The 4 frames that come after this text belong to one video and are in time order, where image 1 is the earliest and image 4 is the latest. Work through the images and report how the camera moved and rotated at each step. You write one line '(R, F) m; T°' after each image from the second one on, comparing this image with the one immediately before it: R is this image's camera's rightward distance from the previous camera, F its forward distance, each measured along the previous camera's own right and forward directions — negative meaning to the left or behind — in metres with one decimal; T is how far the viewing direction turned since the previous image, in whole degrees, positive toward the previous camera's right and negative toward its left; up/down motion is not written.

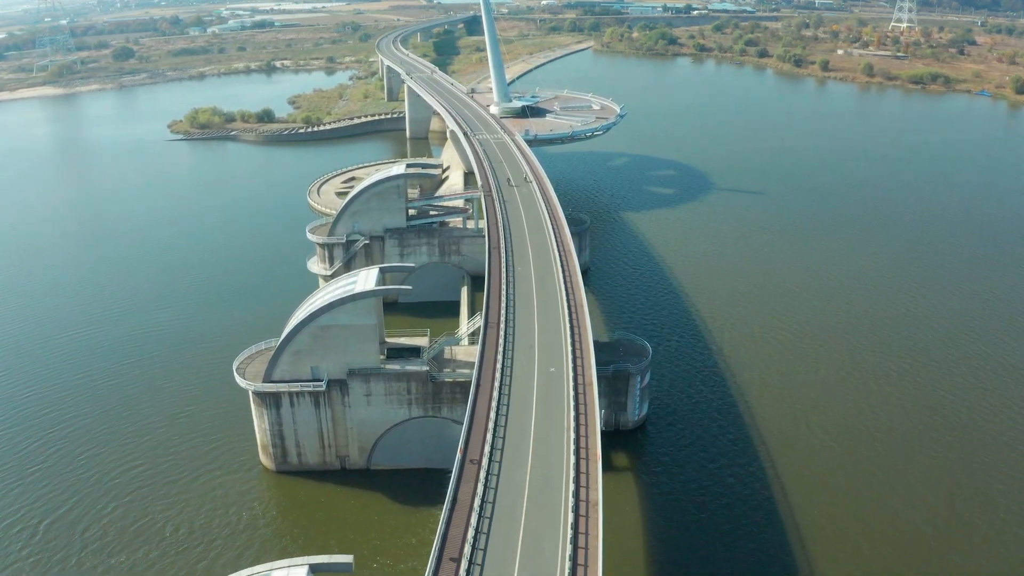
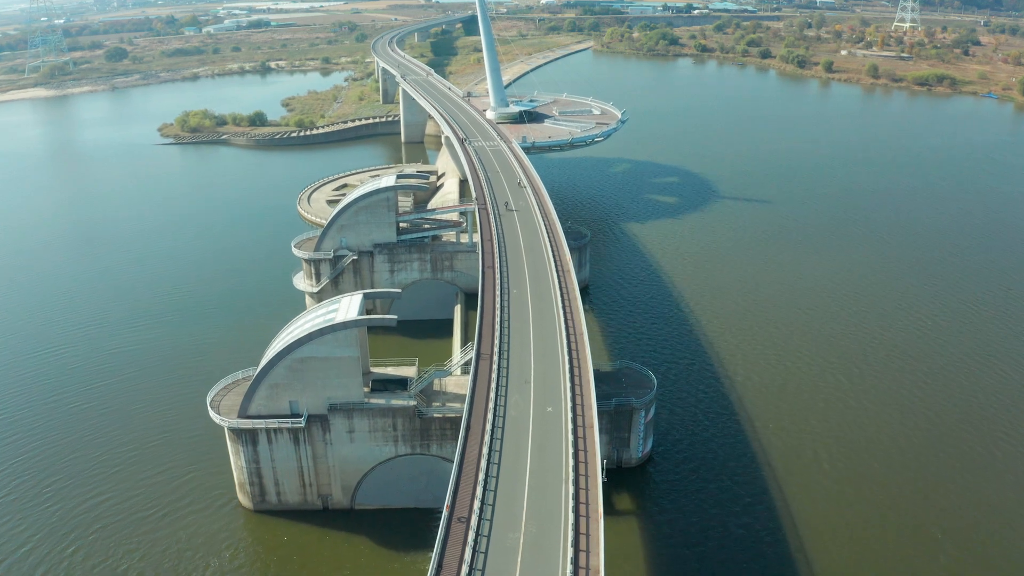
(+0.2, +1.9) m; 0°
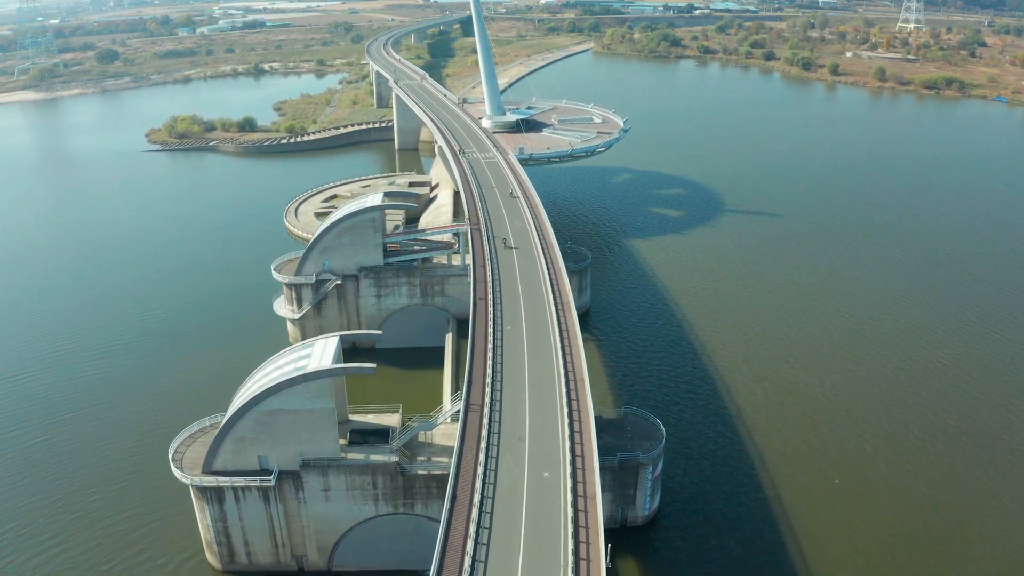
(+0.2, +2.4) m; 0°
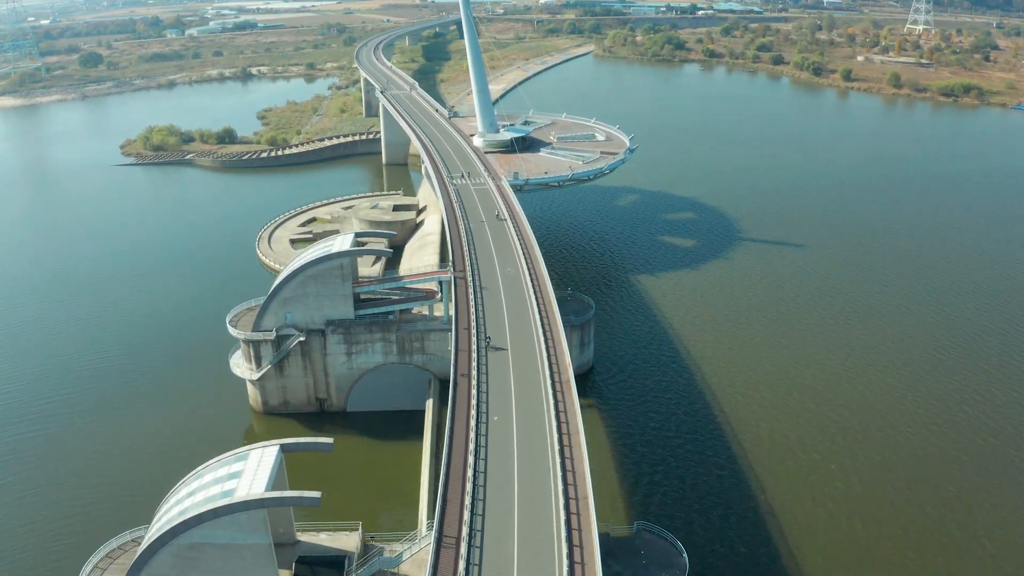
(+0.3, +4.5) m; 0°
